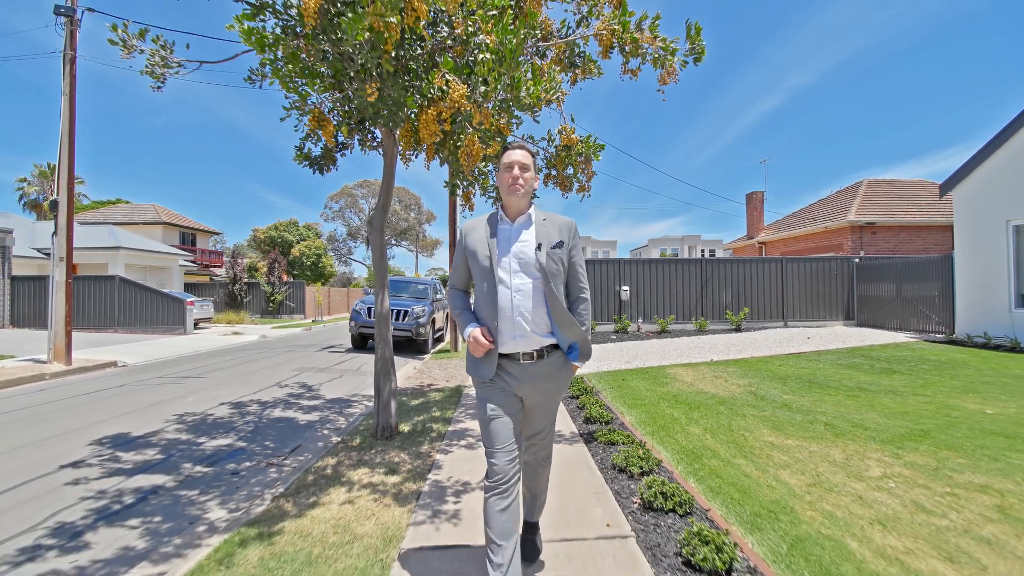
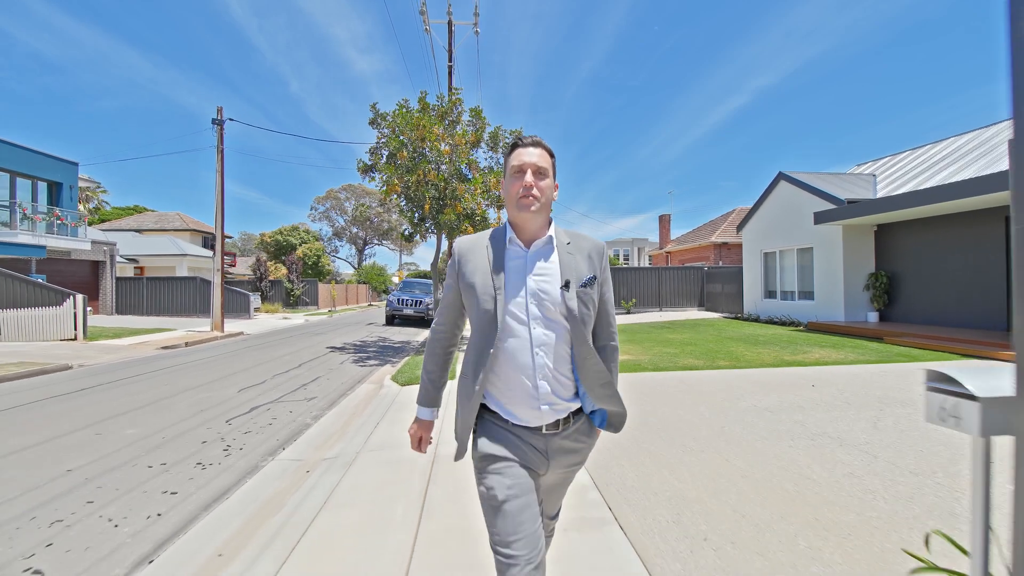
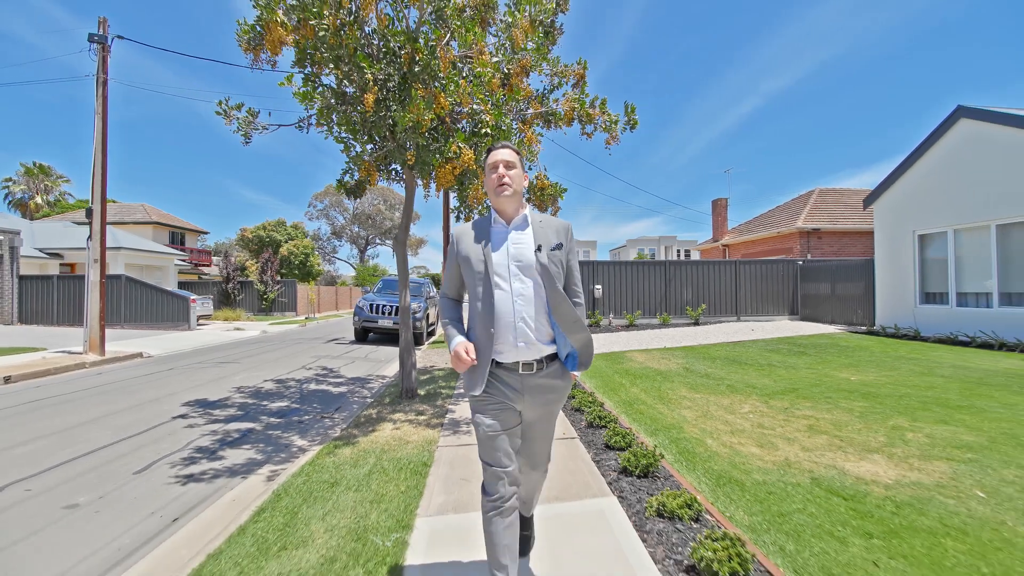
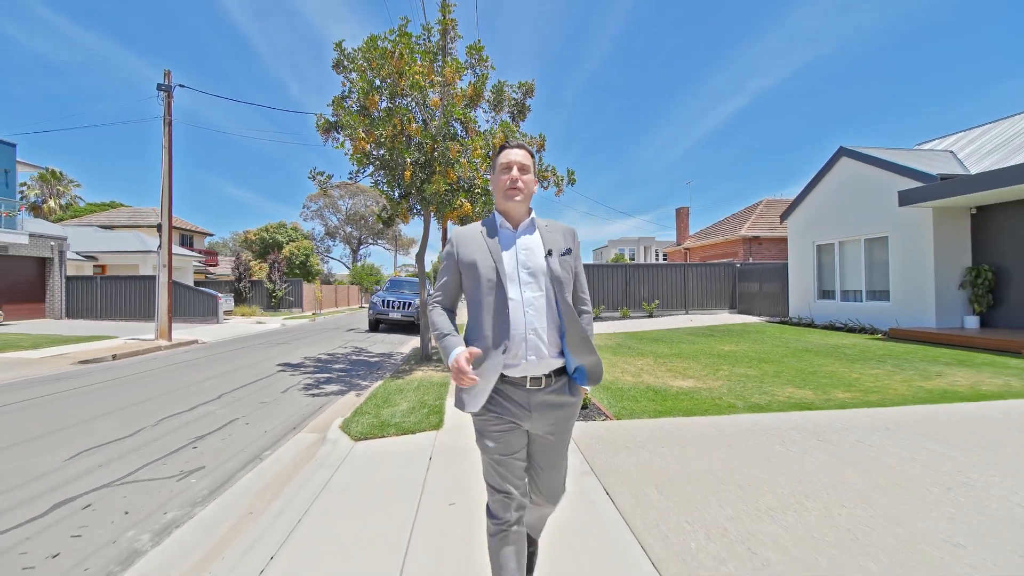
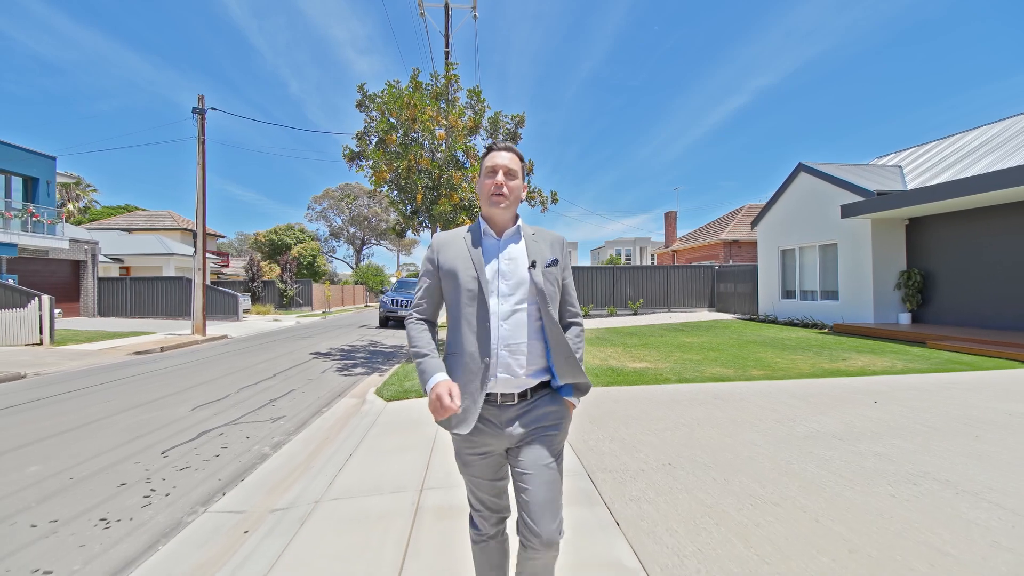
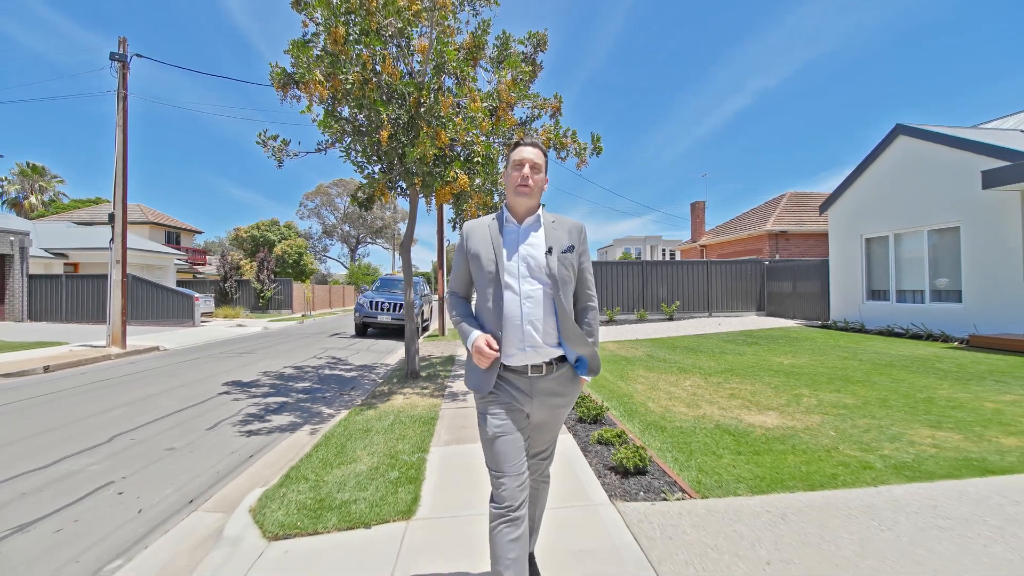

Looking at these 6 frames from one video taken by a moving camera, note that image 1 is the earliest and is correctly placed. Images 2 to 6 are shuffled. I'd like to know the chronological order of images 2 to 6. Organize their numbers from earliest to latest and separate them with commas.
3, 6, 4, 5, 2
